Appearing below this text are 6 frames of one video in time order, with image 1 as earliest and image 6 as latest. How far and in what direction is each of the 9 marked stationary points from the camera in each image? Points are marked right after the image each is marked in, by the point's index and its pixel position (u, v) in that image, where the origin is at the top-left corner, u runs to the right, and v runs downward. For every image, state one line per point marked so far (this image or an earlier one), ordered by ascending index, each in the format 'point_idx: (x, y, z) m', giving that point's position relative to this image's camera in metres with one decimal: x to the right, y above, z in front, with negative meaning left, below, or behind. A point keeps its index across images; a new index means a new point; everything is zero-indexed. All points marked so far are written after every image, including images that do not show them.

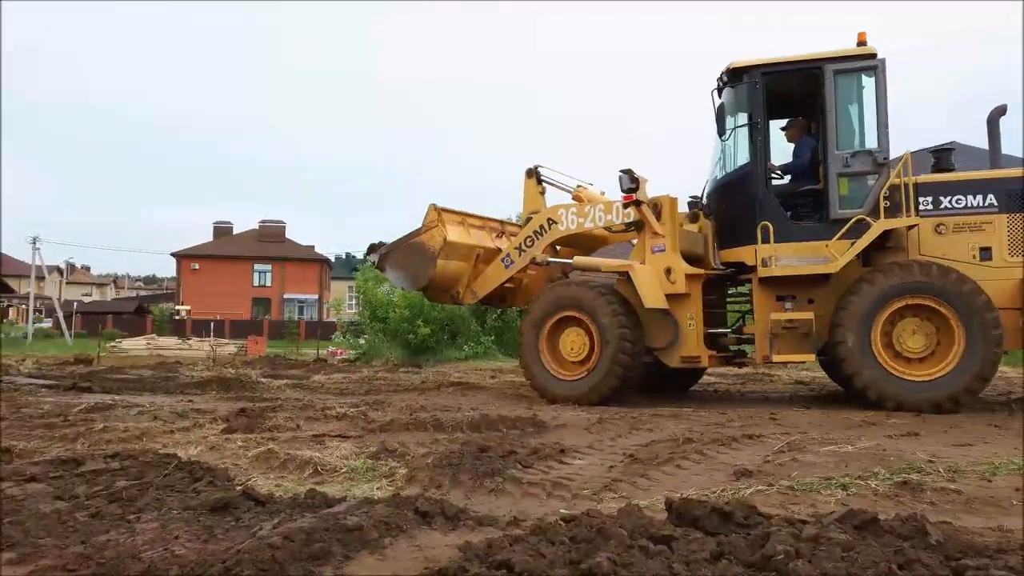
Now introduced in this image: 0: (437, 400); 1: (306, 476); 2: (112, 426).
0: (-0.8, -1.2, +8.5) m
1: (-1.3, -1.2, +5.1) m
2: (-3.5, -1.2, +6.9) m
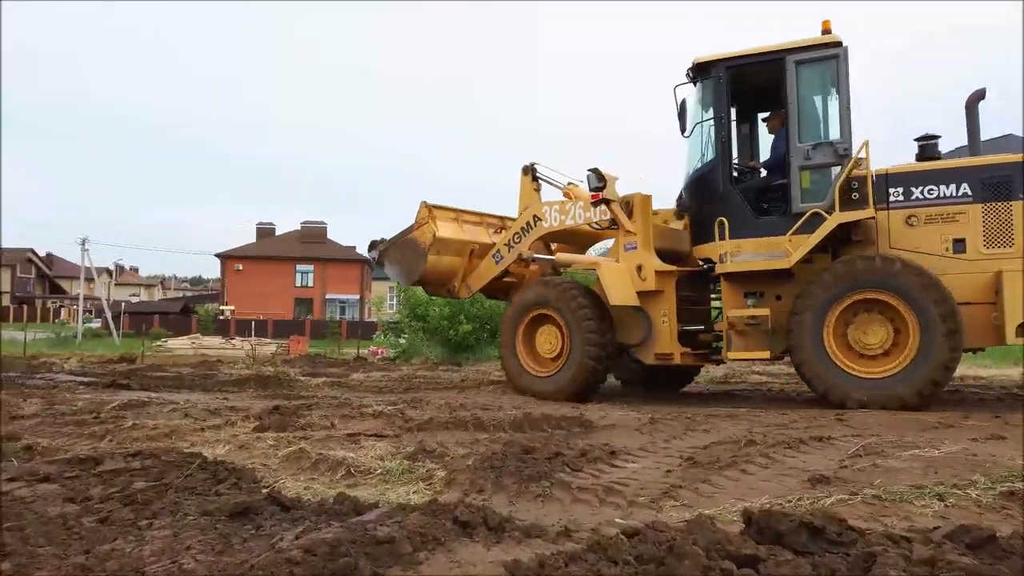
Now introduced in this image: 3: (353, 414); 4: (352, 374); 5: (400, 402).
0: (-0.4, -1.1, +8.1) m
1: (-1.0, -1.1, +4.7) m
2: (-3.1, -1.1, +6.6) m
3: (-1.4, -1.1, +7.2) m
4: (-2.9, -1.5, +14.2) m
5: (-1.1, -1.2, +8.1) m
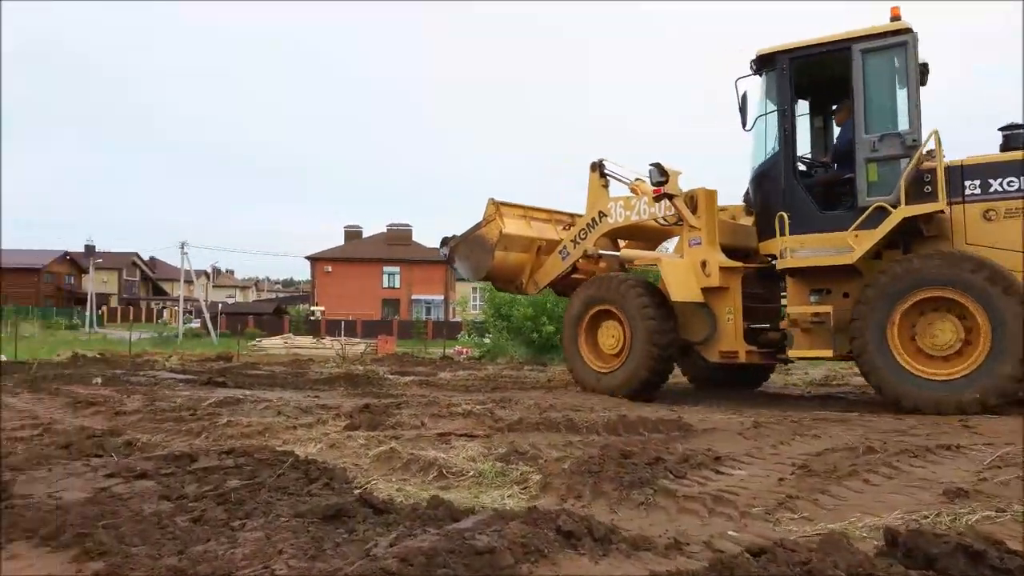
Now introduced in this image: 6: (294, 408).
0: (+0.5, -1.1, +7.9) m
1: (-0.5, -1.1, +4.6) m
2: (-2.3, -1.1, +6.7) m
3: (-0.6, -1.1, +7.1) m
4: (-1.3, -1.5, +14.2) m
5: (-0.2, -1.1, +7.9) m
6: (-2.1, -1.2, +7.6) m
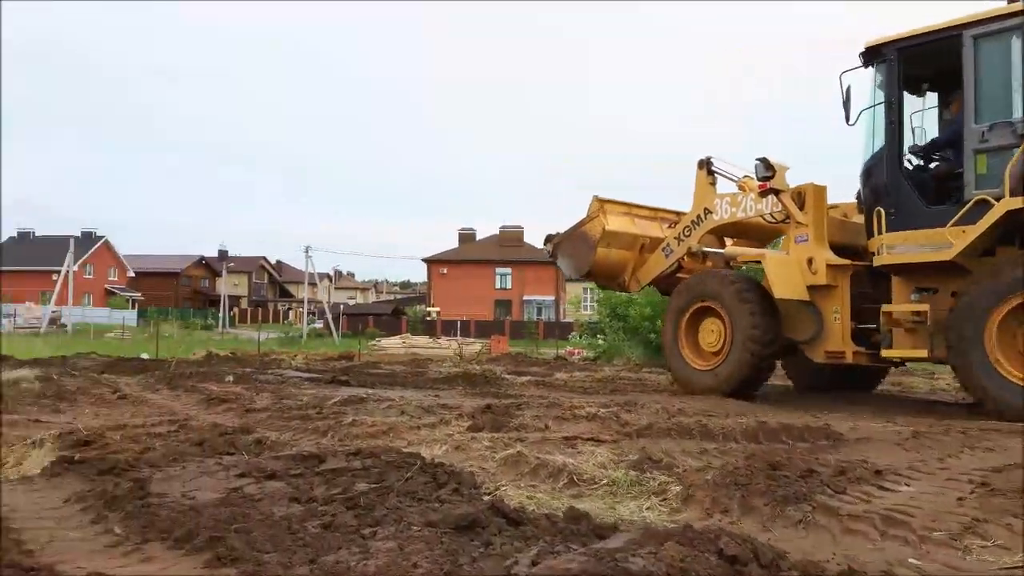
0: (+1.7, -1.1, +7.5) m
1: (+0.3, -1.1, +4.3) m
2: (-1.3, -1.1, +6.7) m
3: (+0.5, -1.1, +6.9) m
4: (+0.8, -1.5, +14.0) m
5: (+1.0, -1.1, +7.6) m
6: (-0.9, -1.1, +7.6) m
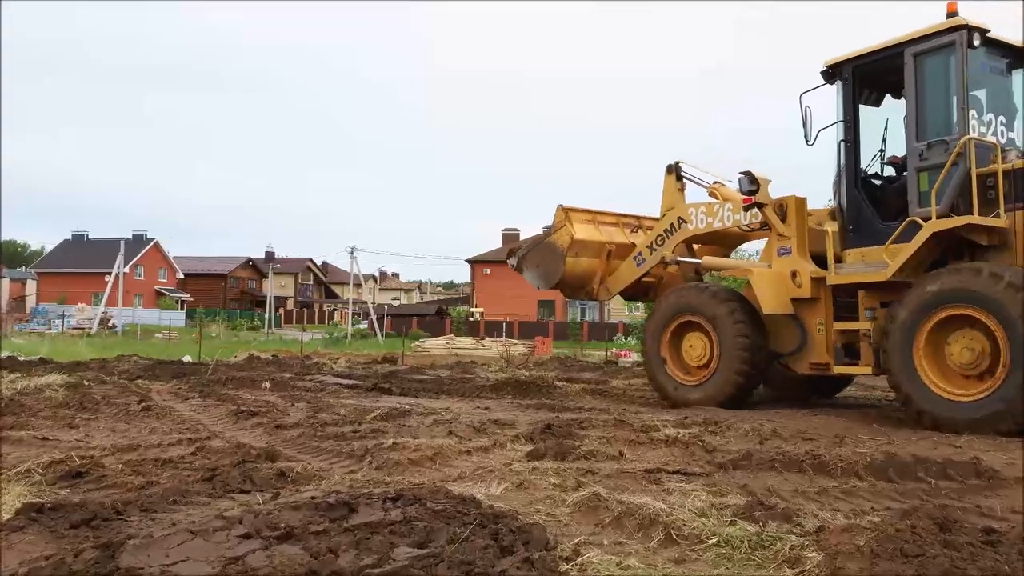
0: (+2.3, -1.1, +6.4) m
1: (+0.6, -1.1, +3.4) m
2: (-0.8, -1.1, +5.8) m
3: (+0.9, -1.1, +5.9) m
4: (+1.6, -1.5, +13.0) m
5: (+1.5, -1.1, +6.6) m
6: (-0.4, -1.2, +6.7) m
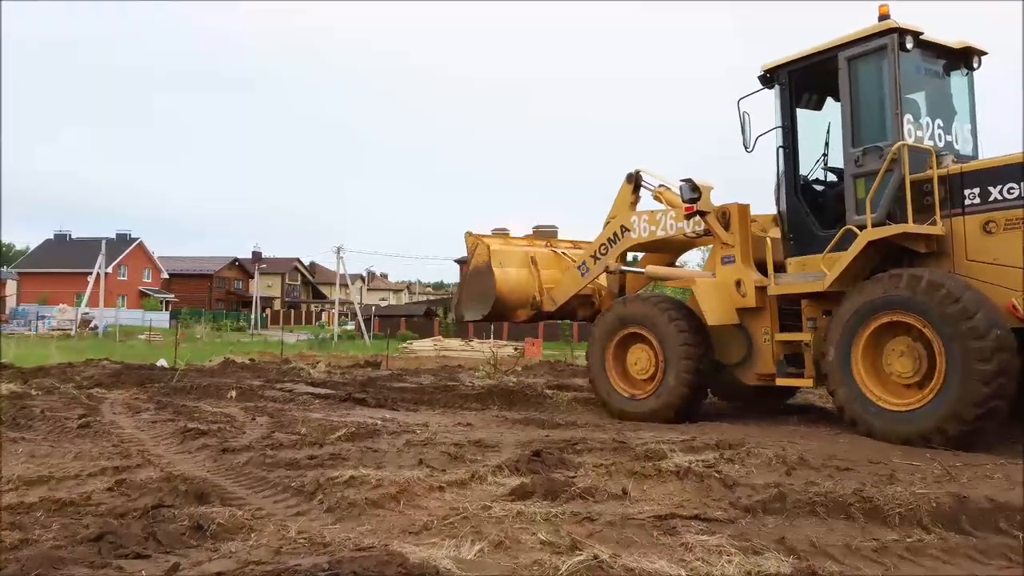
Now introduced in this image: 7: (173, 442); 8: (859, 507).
0: (+2.1, -1.1, +5.5) m
1: (+0.5, -1.1, +2.4) m
2: (-0.9, -1.1, +4.9) m
3: (+0.8, -1.1, +5.0) m
4: (+1.4, -1.6, +12.1) m
5: (+1.4, -1.1, +5.7) m
6: (-0.5, -1.2, +5.8) m
7: (-2.9, -1.3, +6.8) m
8: (+1.7, -1.1, +3.8) m
